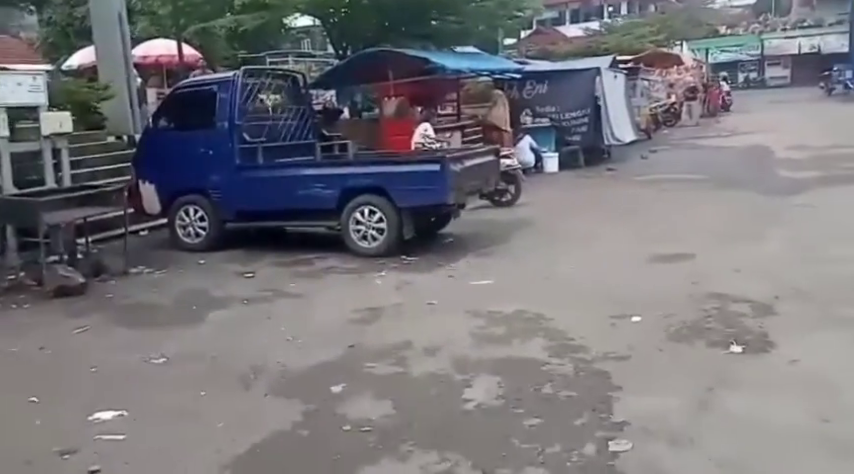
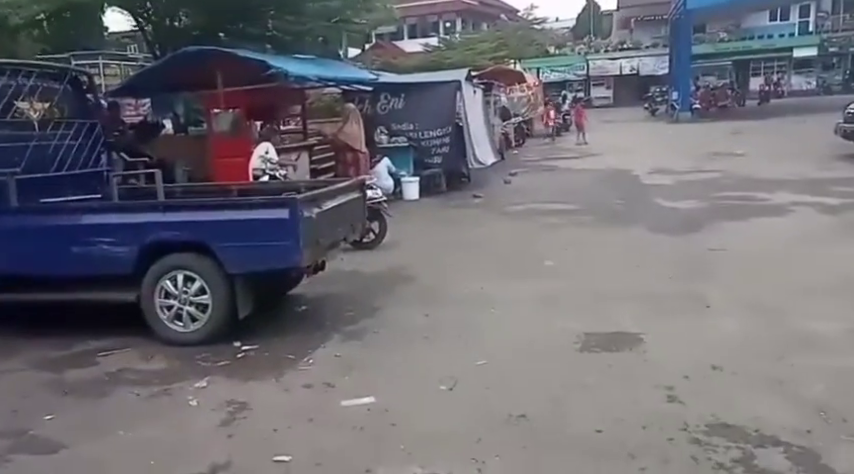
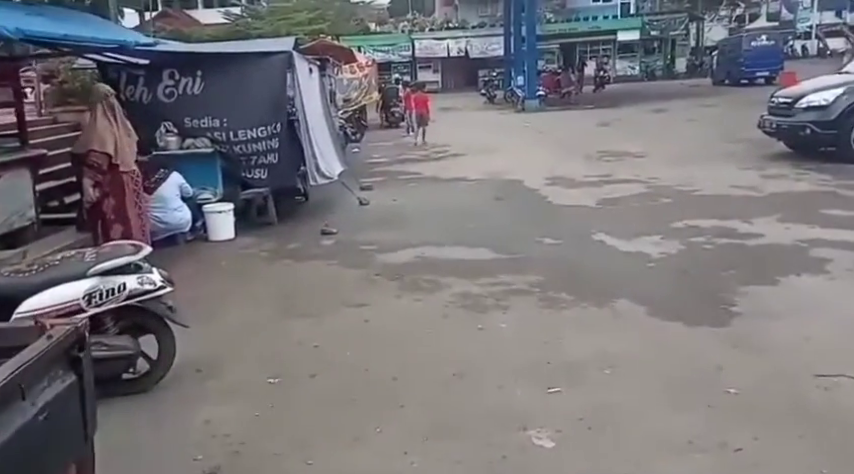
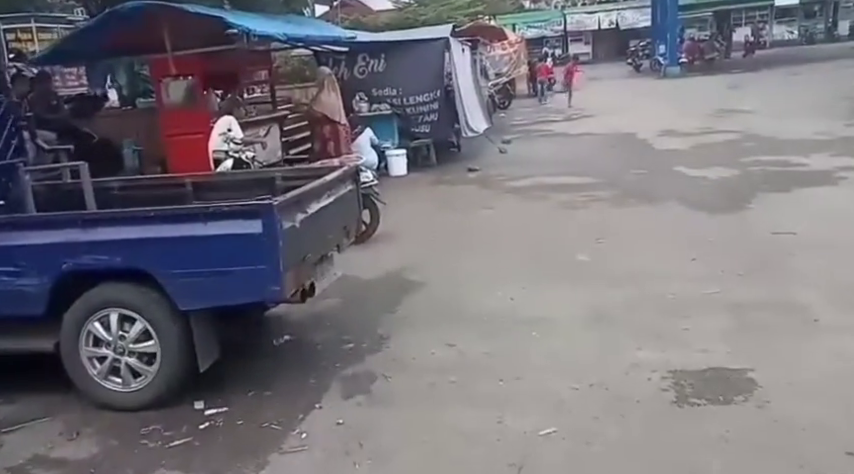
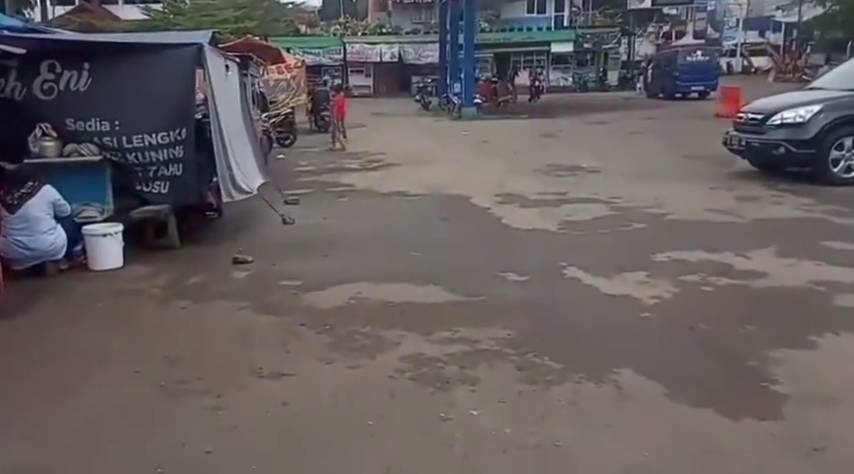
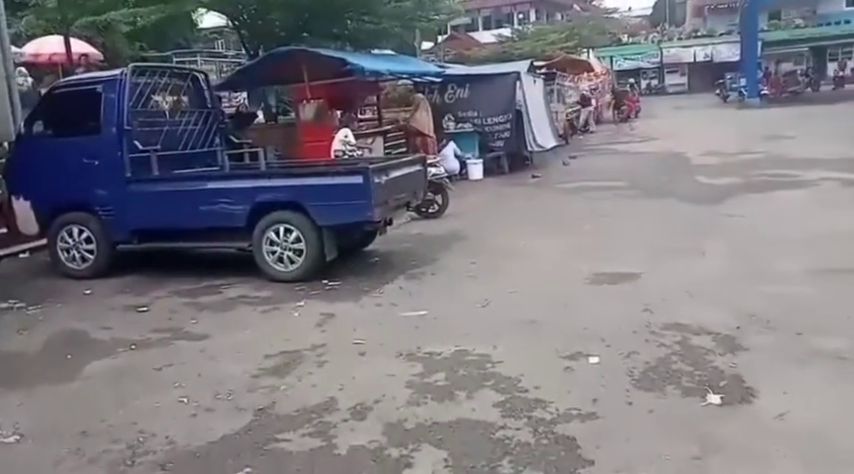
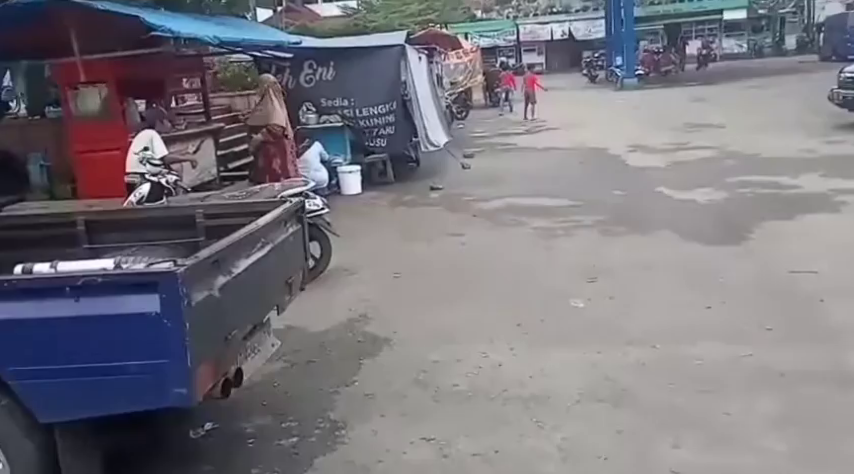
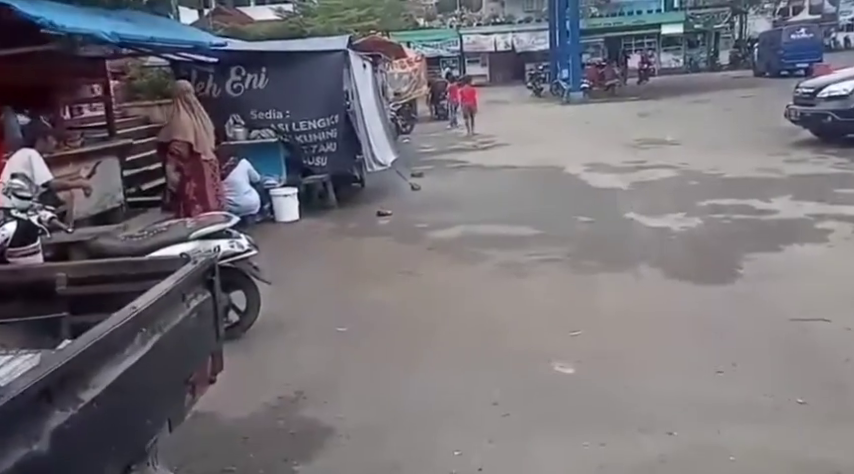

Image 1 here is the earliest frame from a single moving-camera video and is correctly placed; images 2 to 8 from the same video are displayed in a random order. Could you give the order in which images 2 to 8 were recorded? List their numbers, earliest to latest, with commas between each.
6, 2, 4, 7, 8, 3, 5
